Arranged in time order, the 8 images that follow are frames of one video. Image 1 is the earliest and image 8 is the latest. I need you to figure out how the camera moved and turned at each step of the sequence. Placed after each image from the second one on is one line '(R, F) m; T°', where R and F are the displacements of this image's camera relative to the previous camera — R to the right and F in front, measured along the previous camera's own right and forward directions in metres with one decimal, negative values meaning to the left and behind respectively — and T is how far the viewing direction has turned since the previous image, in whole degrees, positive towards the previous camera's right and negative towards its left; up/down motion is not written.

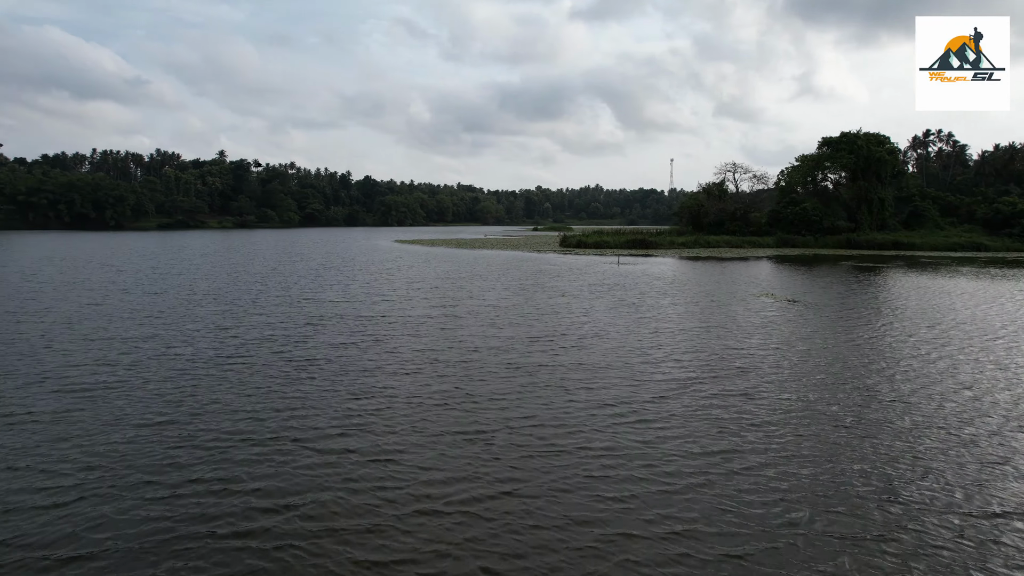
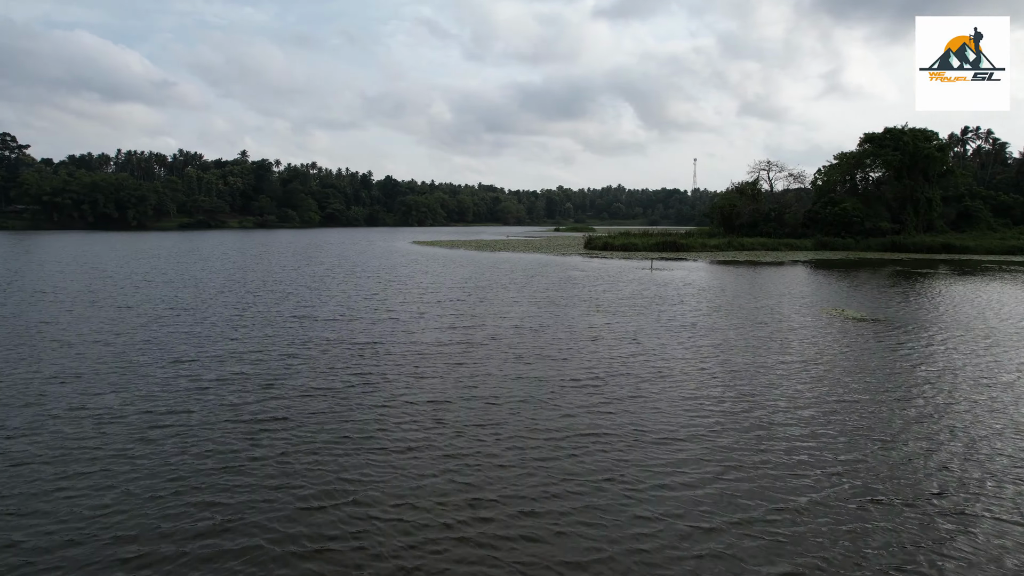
(-0.2, +2.5) m; -2°
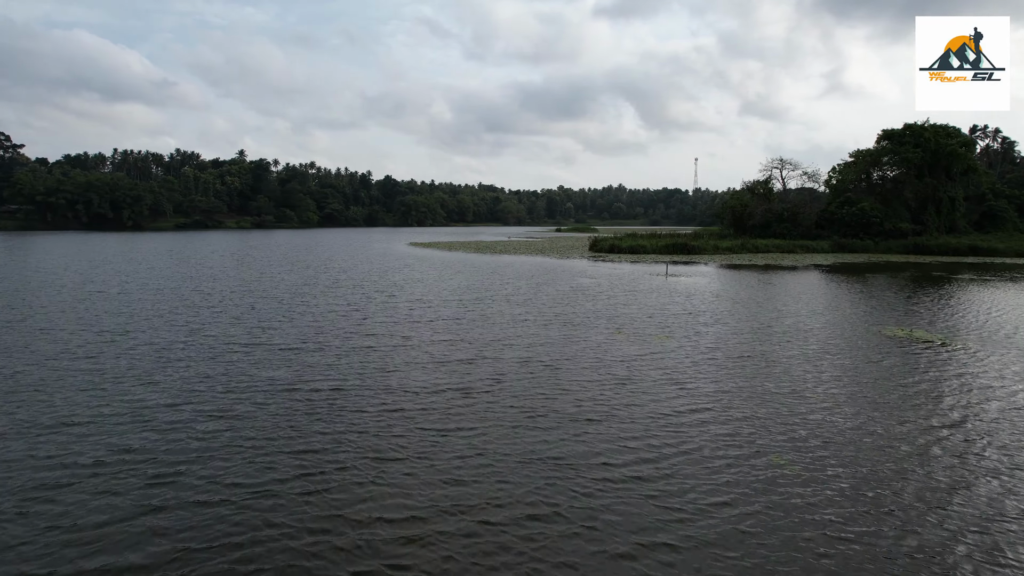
(-0.1, +2.6) m; 0°
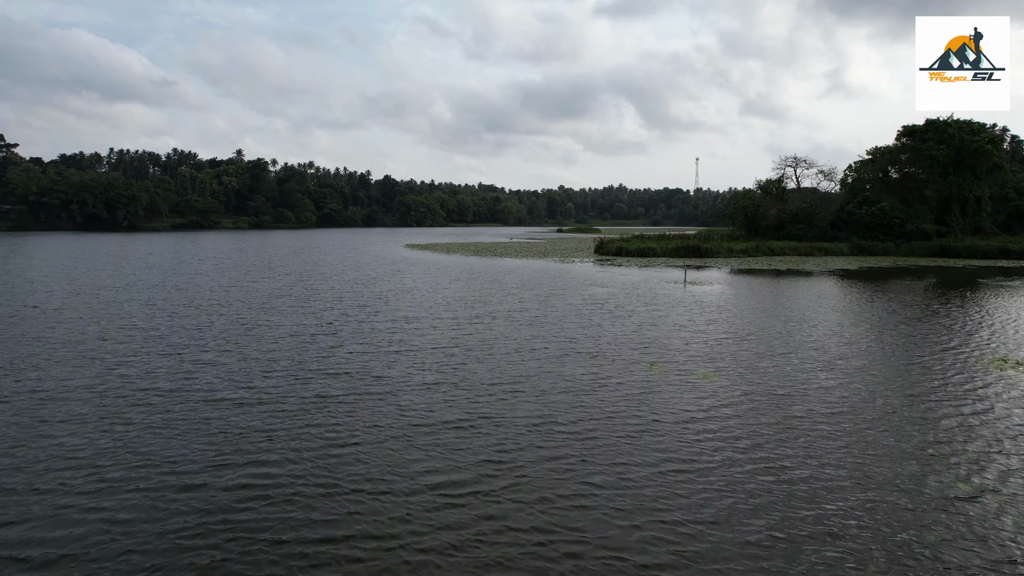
(-0.1, +2.8) m; 0°
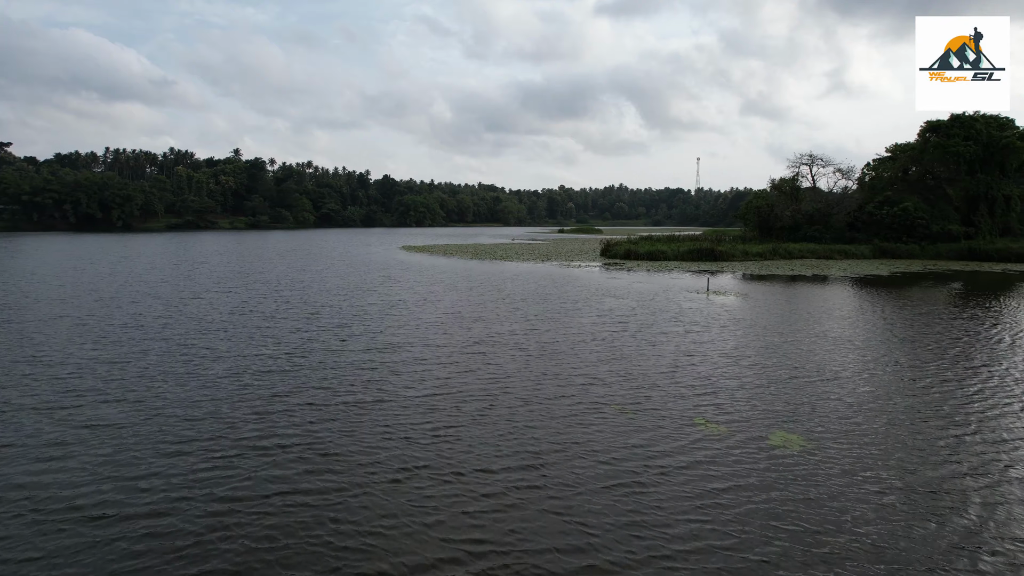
(-0.1, +2.8) m; 0°
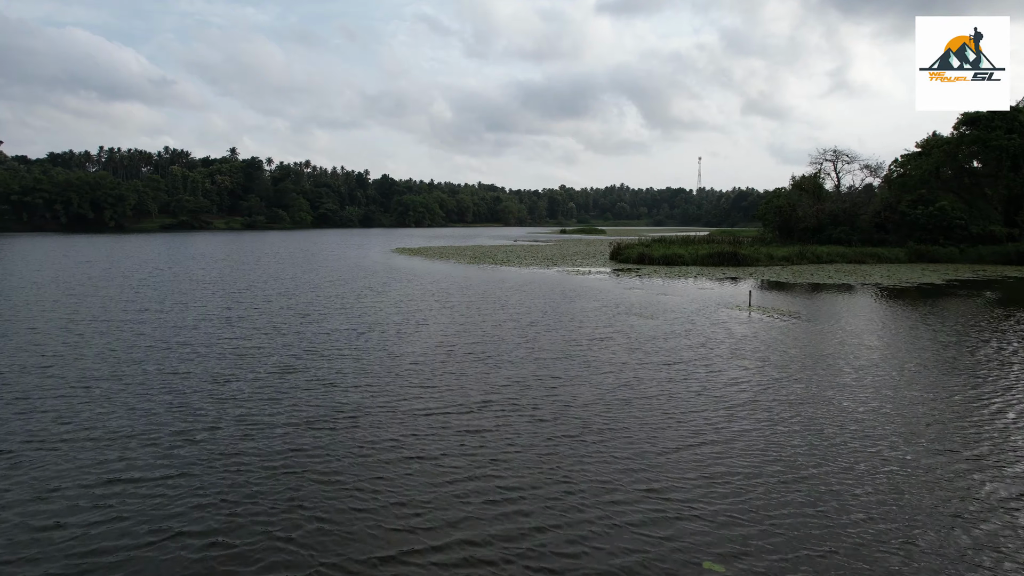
(-0.1, +4.0) m; 0°
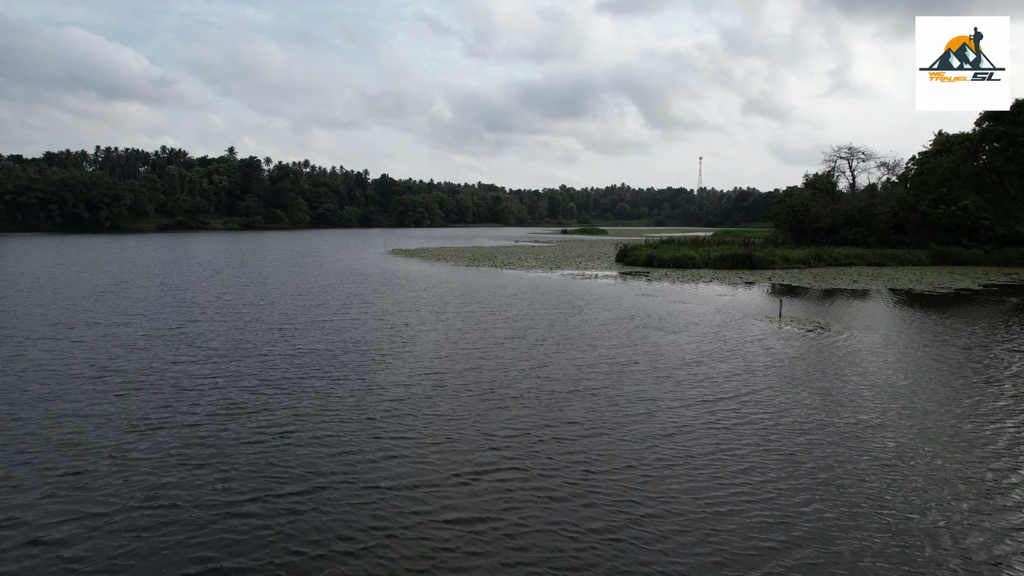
(-0.1, +2.2) m; 0°
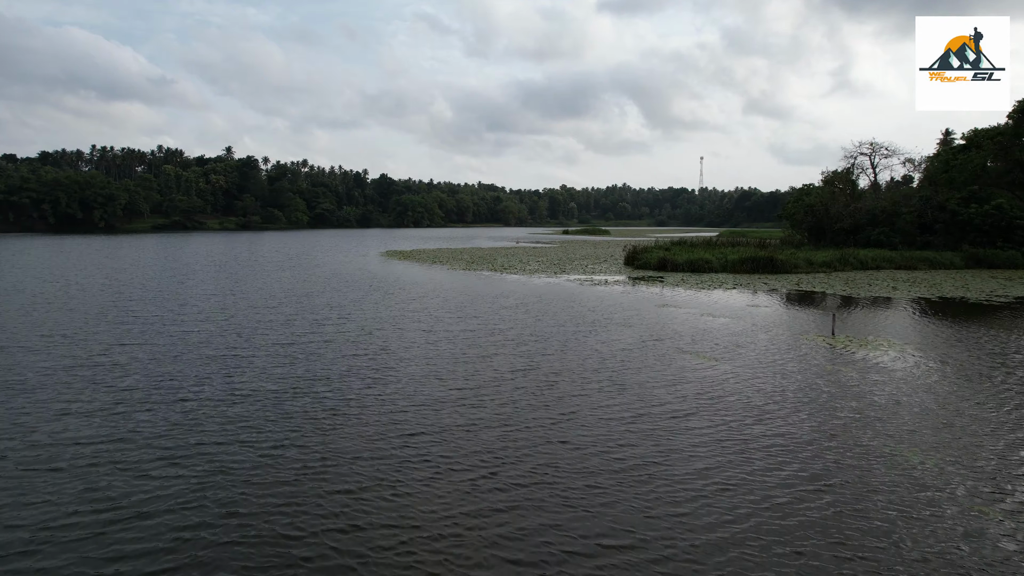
(-0.1, +3.0) m; 0°
